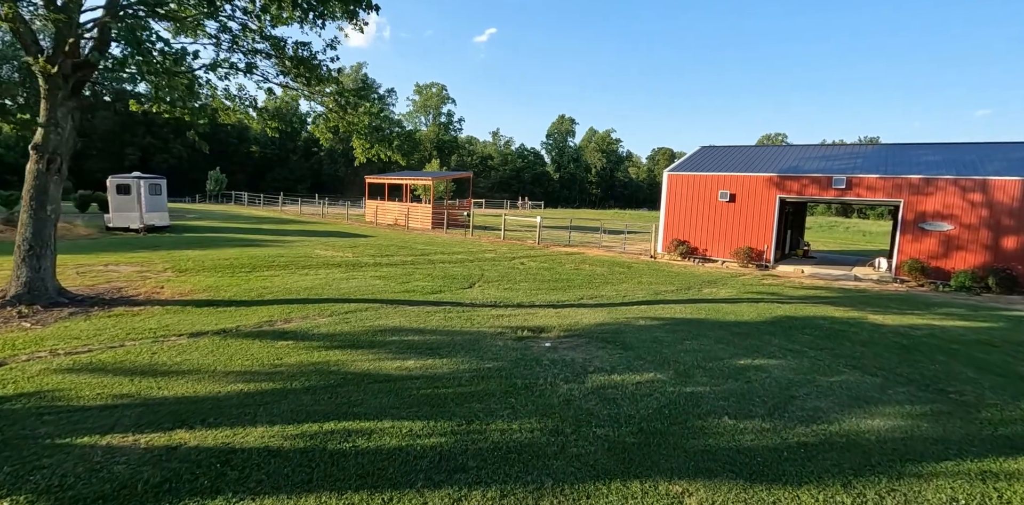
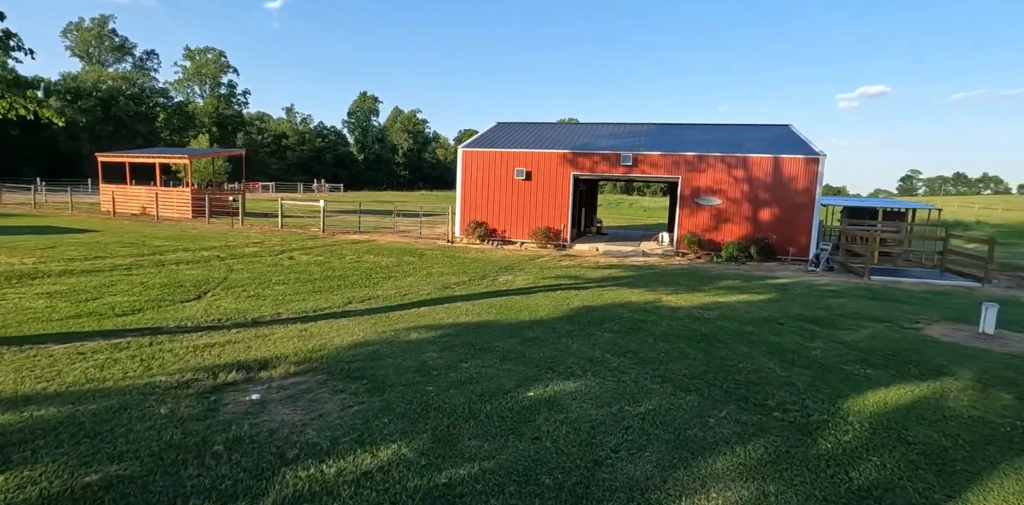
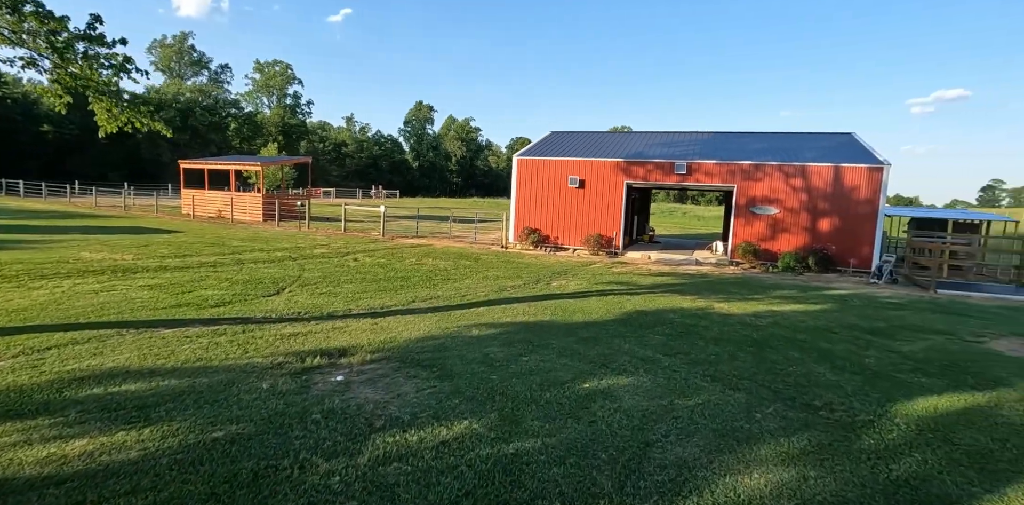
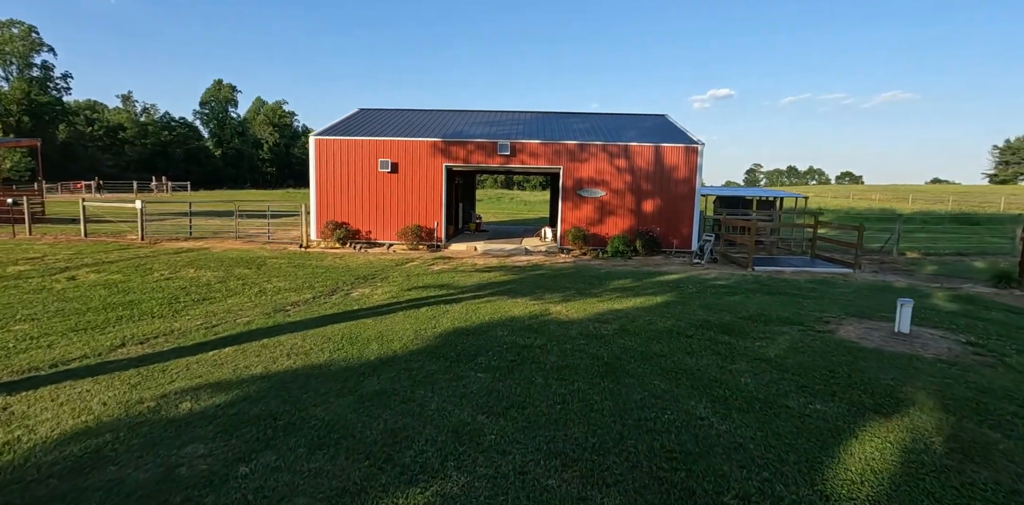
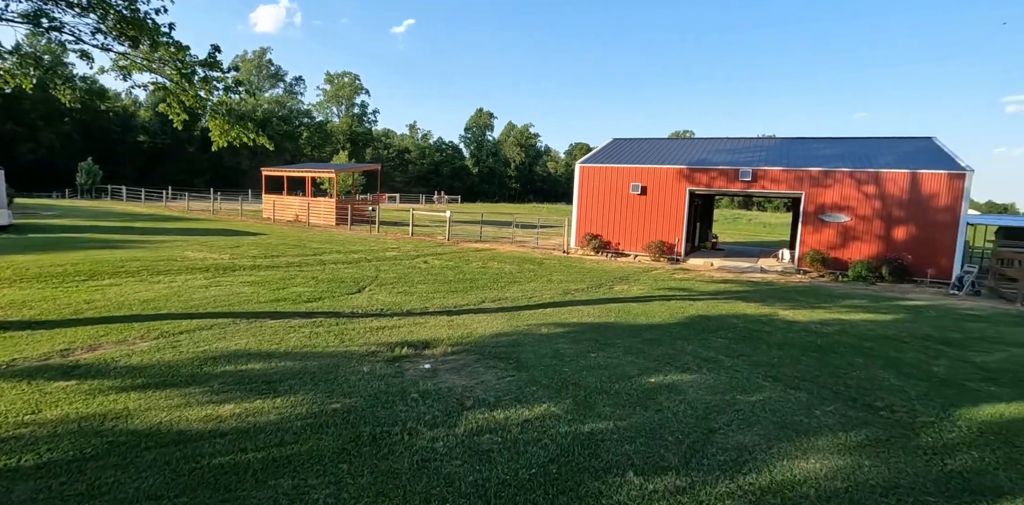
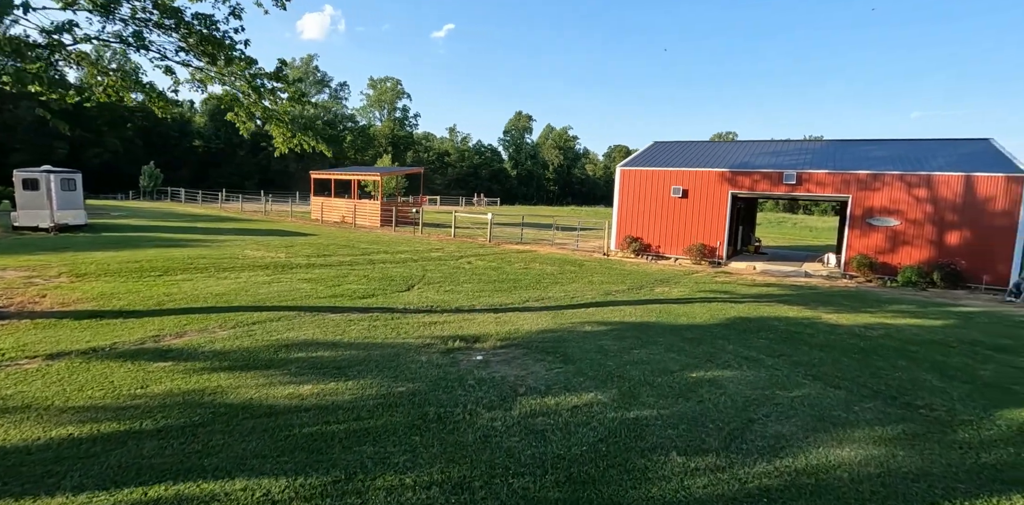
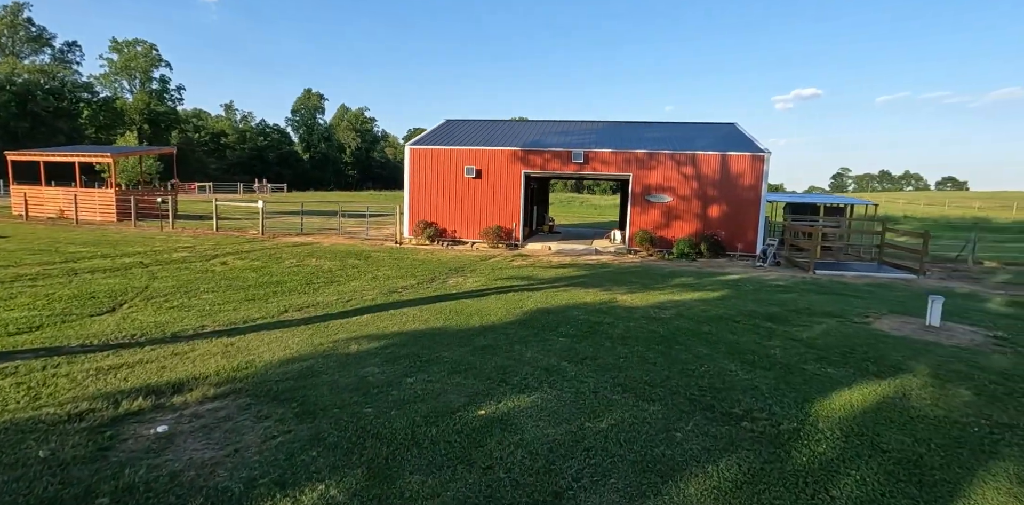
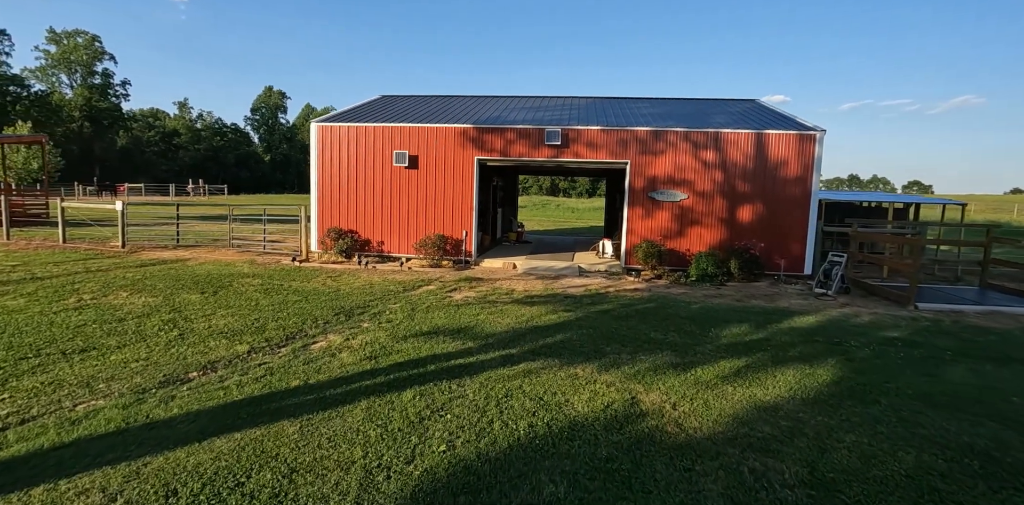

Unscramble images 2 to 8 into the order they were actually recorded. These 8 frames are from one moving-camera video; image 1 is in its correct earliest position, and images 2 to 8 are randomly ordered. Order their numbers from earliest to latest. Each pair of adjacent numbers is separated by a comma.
6, 5, 3, 2, 7, 4, 8
